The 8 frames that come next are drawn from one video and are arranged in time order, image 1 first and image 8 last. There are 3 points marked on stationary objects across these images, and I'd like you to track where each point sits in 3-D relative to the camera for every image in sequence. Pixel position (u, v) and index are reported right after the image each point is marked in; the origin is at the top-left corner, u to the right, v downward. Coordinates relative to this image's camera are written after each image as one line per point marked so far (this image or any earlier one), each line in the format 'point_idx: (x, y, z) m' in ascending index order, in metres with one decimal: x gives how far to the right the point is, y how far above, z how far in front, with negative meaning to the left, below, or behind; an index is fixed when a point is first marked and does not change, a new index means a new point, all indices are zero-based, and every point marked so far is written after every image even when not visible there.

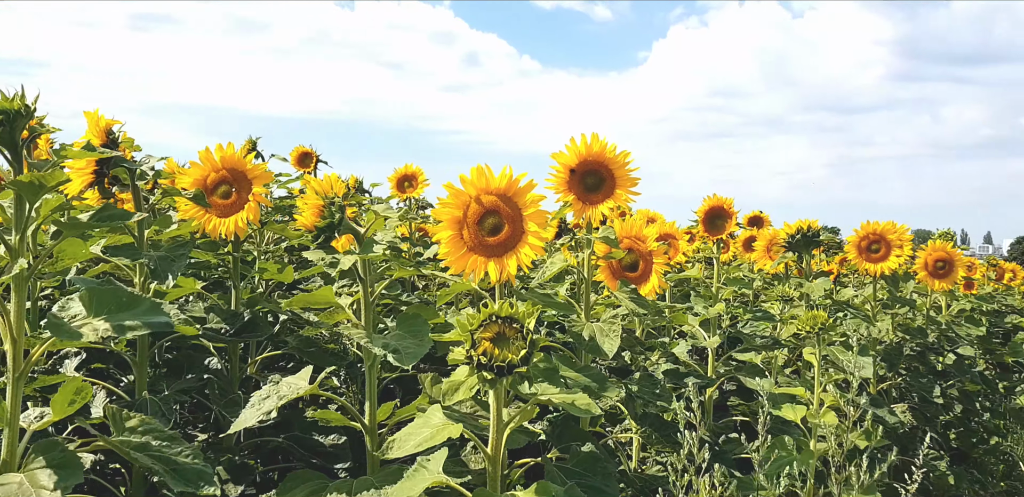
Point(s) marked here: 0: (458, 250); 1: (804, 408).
0: (-0.2, 0.0, +3.7) m
1: (+1.3, -0.7, +4.3) m
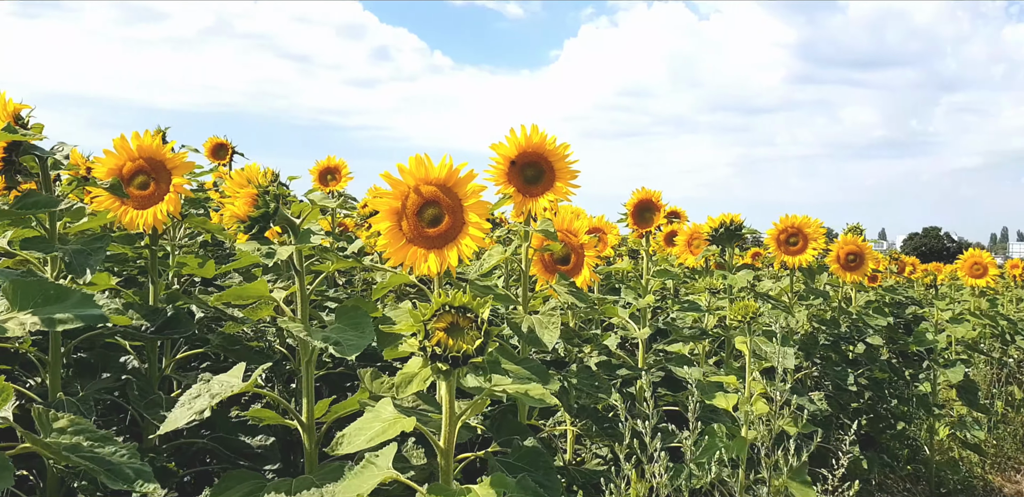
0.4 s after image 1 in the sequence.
0: (-0.4, 0.0, +3.6) m
1: (+1.0, -0.7, +4.4) m
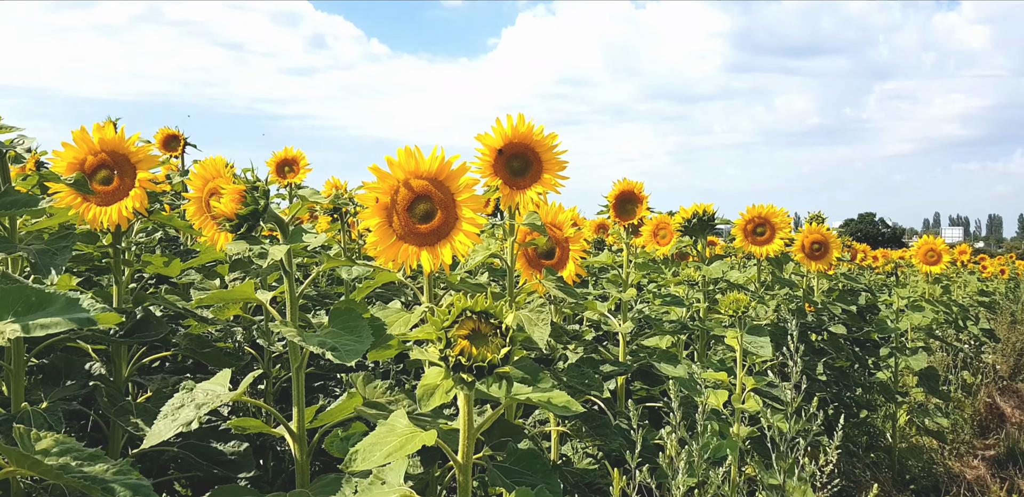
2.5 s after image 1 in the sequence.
0: (-0.5, 0.0, +3.4) m
1: (+1.0, -0.7, +4.3) m
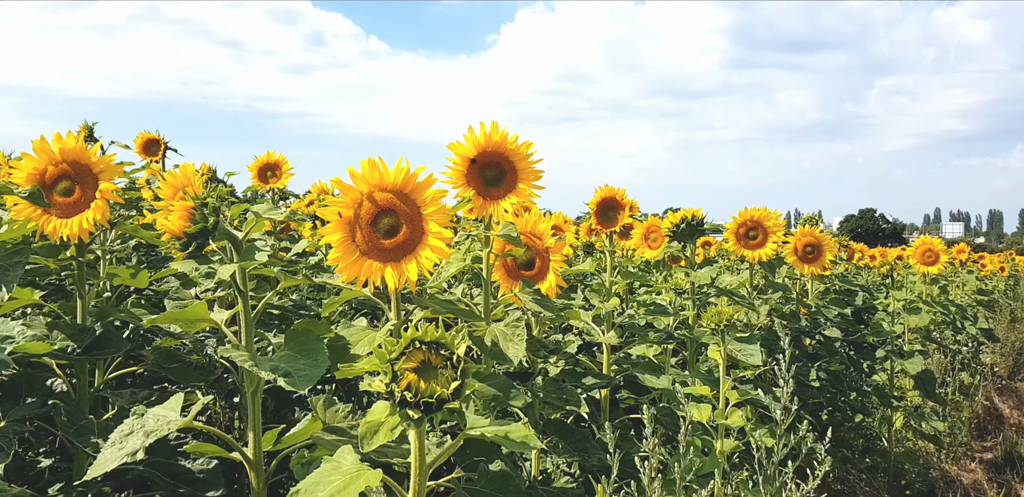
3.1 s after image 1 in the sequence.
0: (-0.6, 0.0, +3.3) m
1: (+0.9, -0.7, +4.2) m
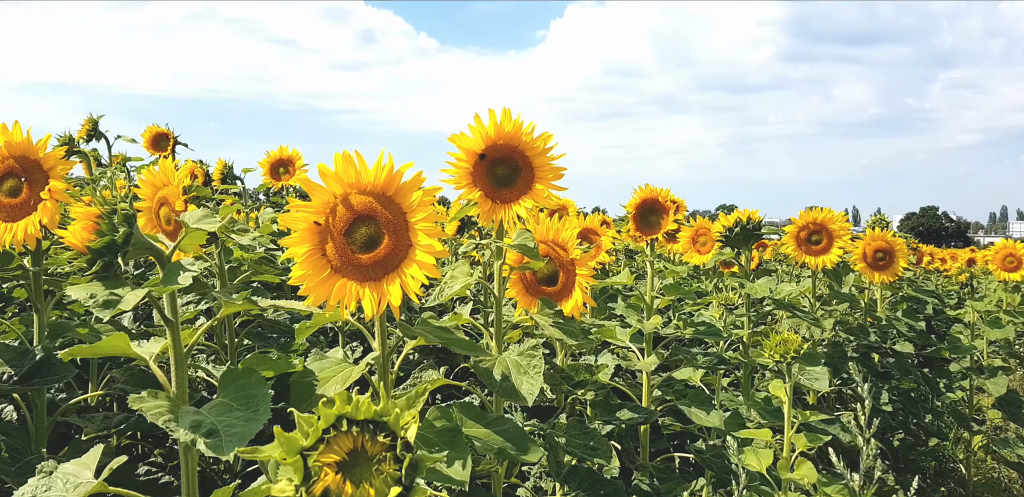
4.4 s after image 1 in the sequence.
0: (-0.5, -0.1, +2.6) m
1: (+0.9, -0.7, +3.4) m
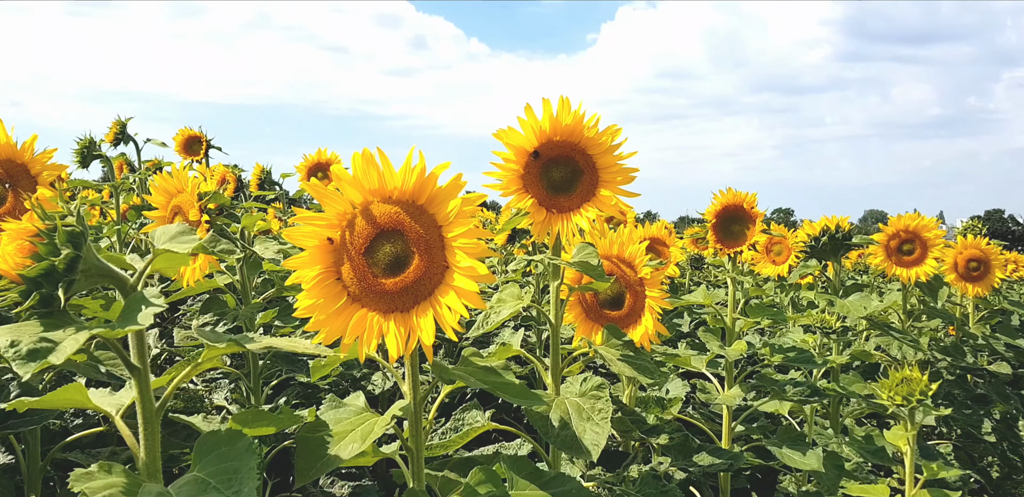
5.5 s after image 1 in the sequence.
0: (-0.4, -0.1, +2.1) m
1: (+1.1, -0.8, +2.8) m
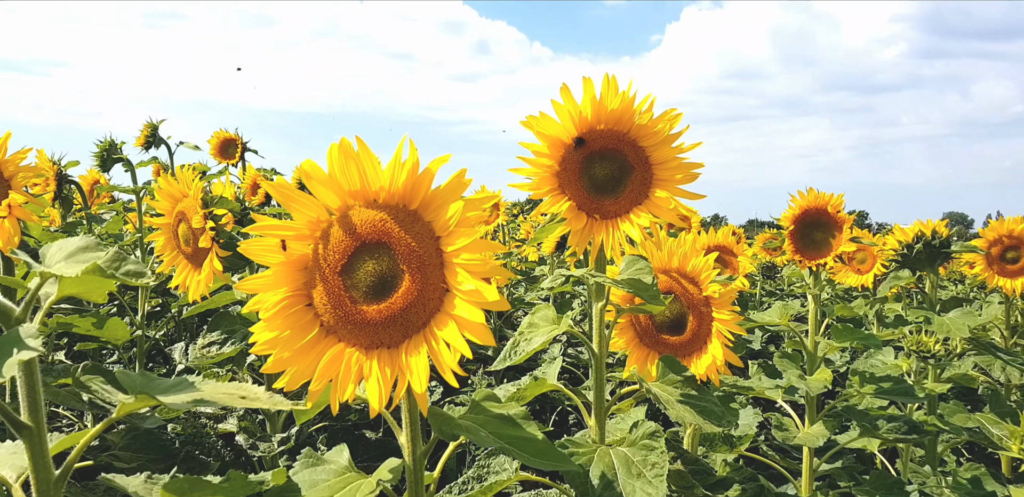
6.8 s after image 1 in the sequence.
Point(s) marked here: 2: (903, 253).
0: (-0.4, -0.1, +1.6) m
1: (+1.2, -0.8, +2.3) m
2: (+1.7, 0.0, +4.2) m
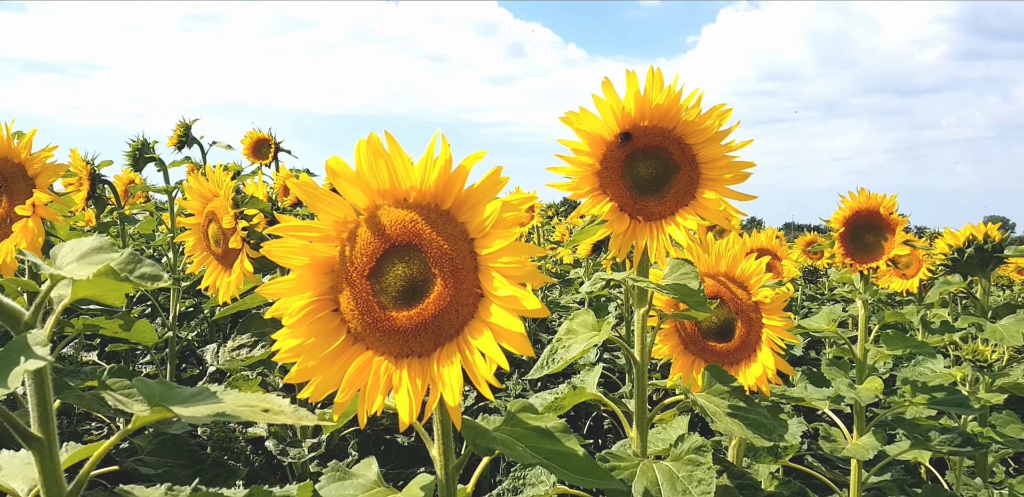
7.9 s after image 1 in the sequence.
0: (-0.3, -0.1, +1.6) m
1: (+1.3, -0.8, +2.1) m
2: (+1.9, 0.0, +4.1) m
